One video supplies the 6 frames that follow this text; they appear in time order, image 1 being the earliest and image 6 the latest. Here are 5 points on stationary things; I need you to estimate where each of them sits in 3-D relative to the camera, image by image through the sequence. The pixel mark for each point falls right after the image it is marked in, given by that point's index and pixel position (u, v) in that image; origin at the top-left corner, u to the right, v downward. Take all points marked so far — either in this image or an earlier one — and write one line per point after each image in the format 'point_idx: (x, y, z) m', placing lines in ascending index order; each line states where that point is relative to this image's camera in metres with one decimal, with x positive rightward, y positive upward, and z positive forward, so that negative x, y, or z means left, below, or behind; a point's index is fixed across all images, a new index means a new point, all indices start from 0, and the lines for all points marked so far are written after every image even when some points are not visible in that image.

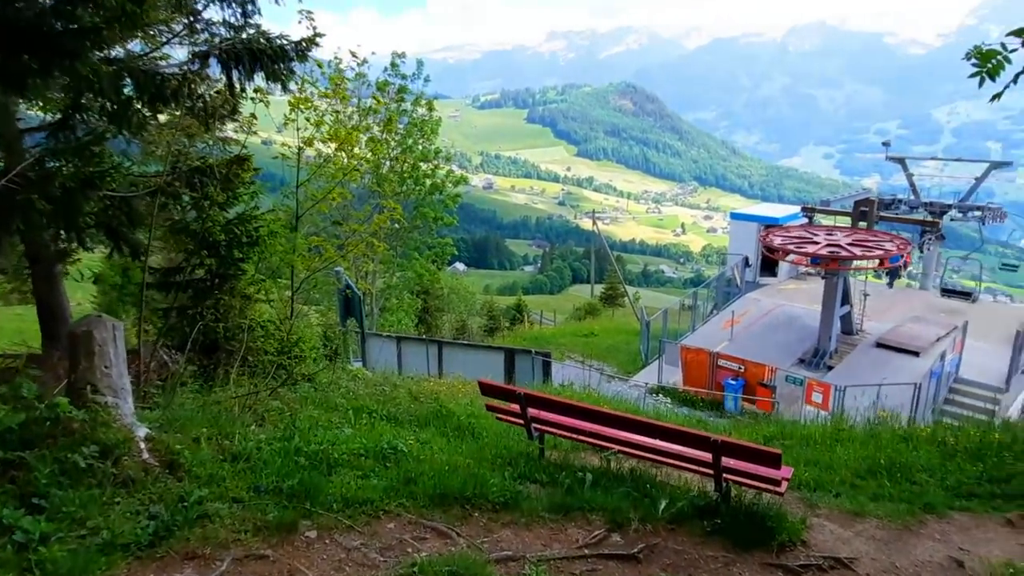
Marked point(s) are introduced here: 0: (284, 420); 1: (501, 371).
0: (-1.4, -0.8, +4.4) m
1: (-0.2, -1.4, +11.5) m
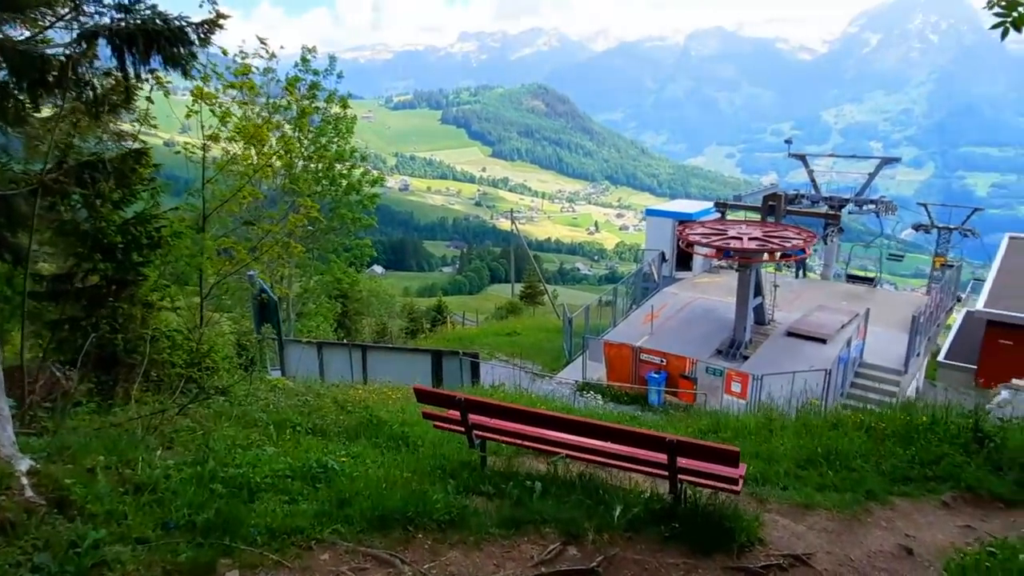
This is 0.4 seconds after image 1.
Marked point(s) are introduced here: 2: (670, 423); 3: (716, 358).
0: (-1.8, -0.9, +4.0) m
1: (-1.3, -1.4, +11.1) m
2: (+1.8, -1.5, +8.0) m
3: (+5.5, -1.9, +19.4) m
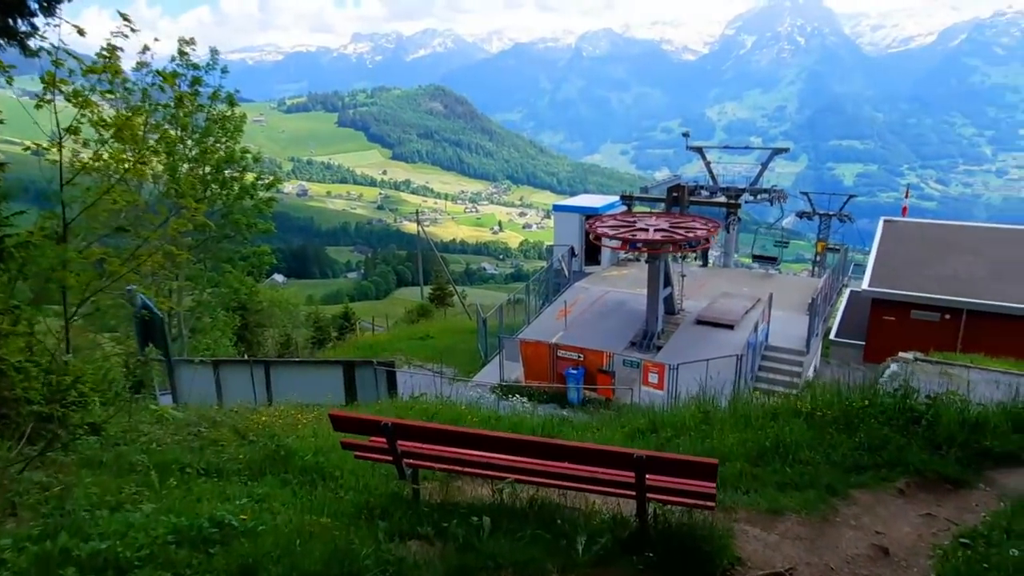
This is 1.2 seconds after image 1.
0: (-2.1, -1.0, +3.2) m
1: (-2.5, -1.5, +10.3) m
2: (+1.0, -1.5, +7.7) m
3: (+3.2, -1.7, +19.4) m
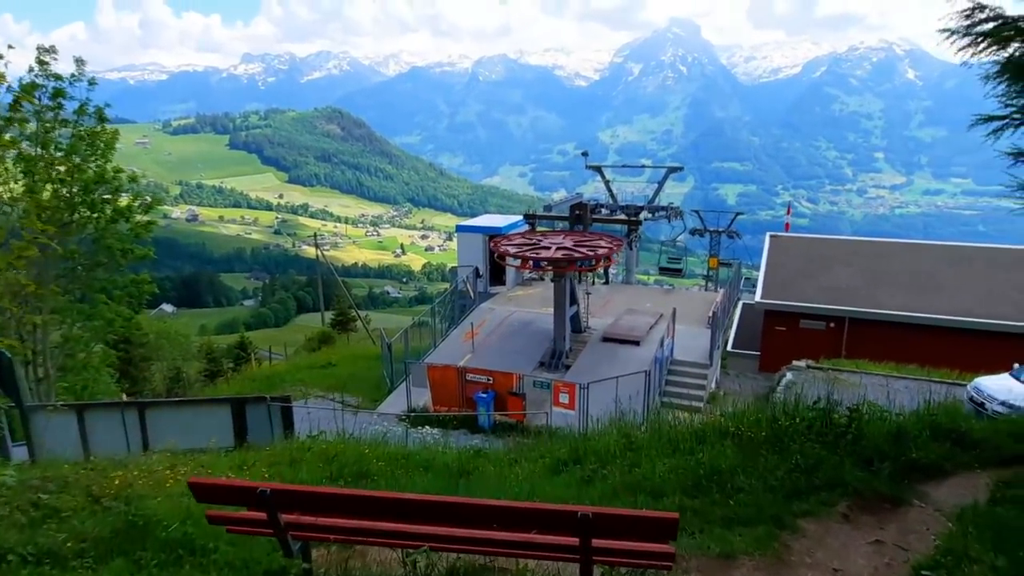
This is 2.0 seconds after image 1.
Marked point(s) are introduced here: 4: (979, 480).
0: (-2.4, -1.1, +2.3) m
1: (-3.7, -1.8, +9.3) m
2: (+0.1, -1.7, +7.1) m
3: (+0.8, -2.2, +19.1) m
4: (+3.6, -1.5, +5.4) m
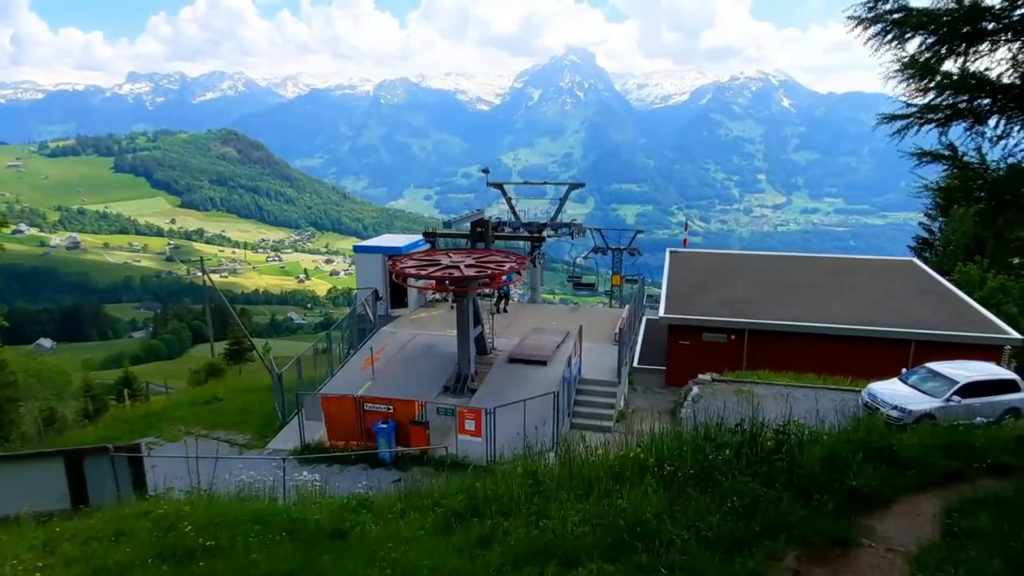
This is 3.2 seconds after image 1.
0: (-2.7, -1.2, +1.0) m
1: (-4.9, -2.2, +7.7) m
2: (-0.9, -1.8, +6.1) m
3: (-1.7, -2.8, +18.0) m
4: (+2.8, -1.5, +4.8) m
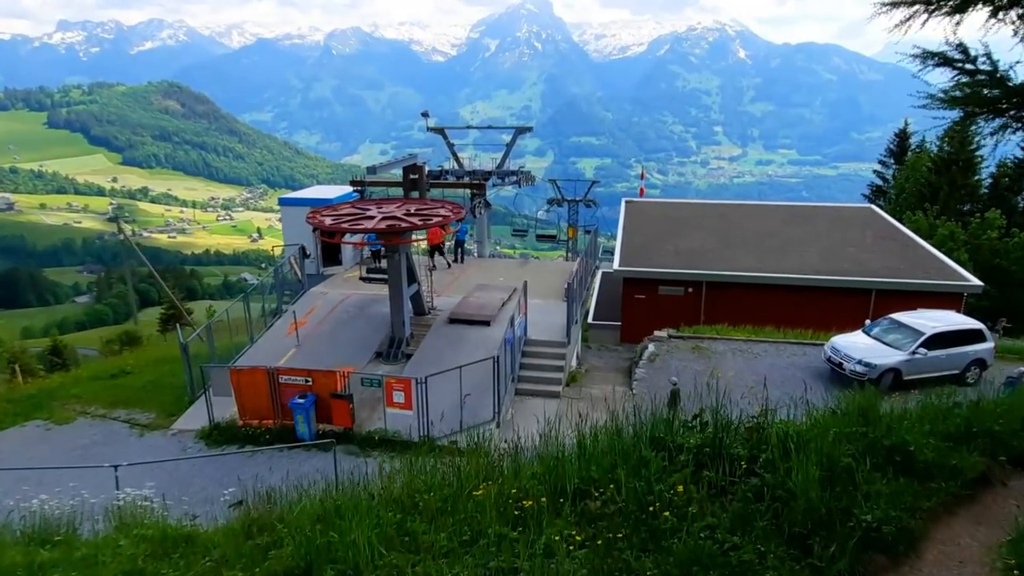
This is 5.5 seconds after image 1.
0: (-3.2, -1.2, -0.9) m
1: (-5.8, -1.9, +5.8) m
2: (-1.6, -1.5, +4.3) m
3: (-3.1, -1.8, +16.2) m
4: (+2.1, -1.2, +3.2) m
